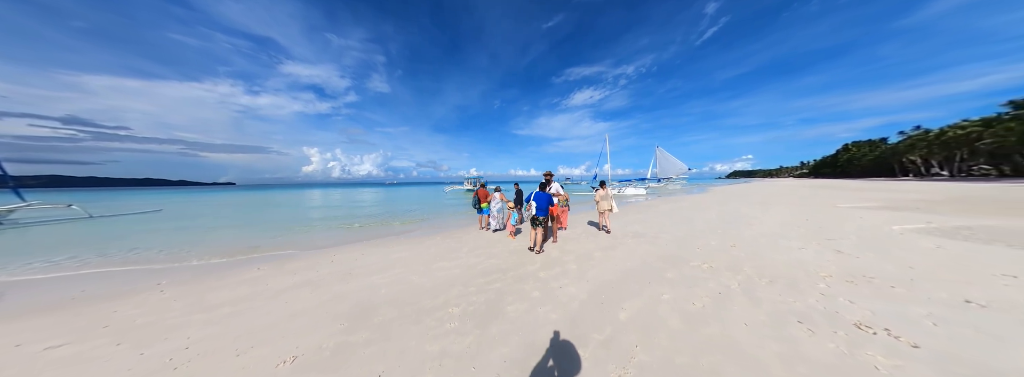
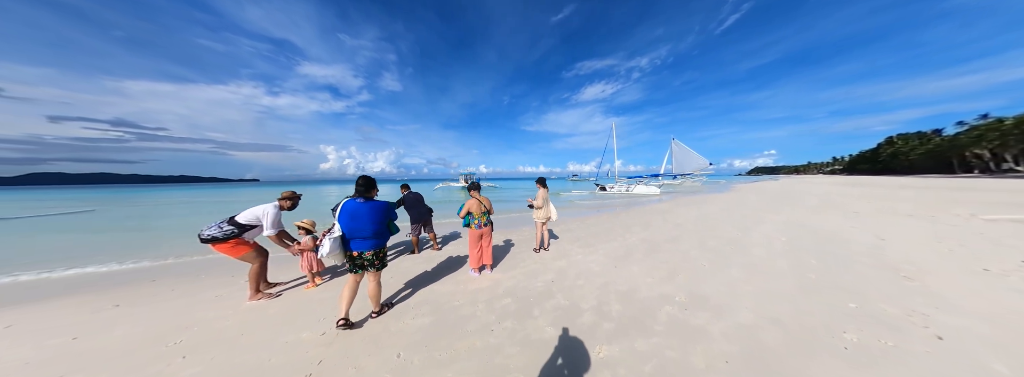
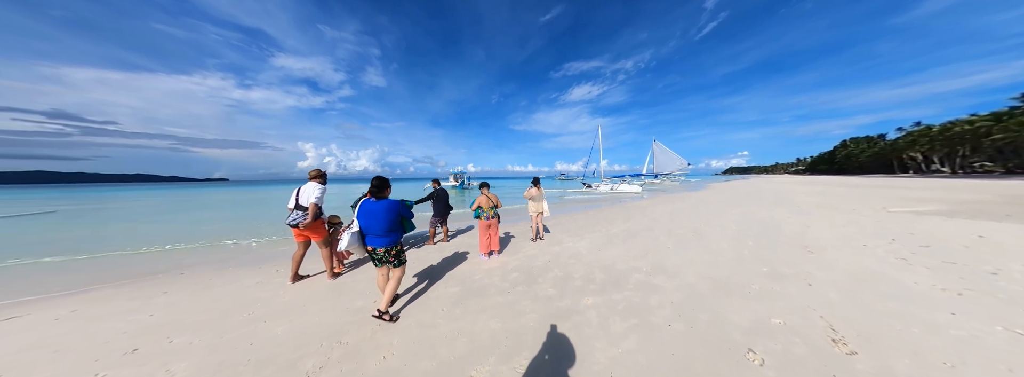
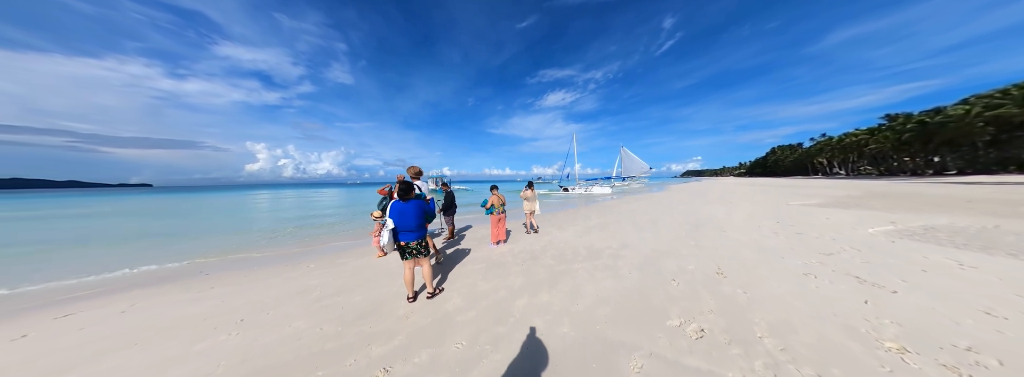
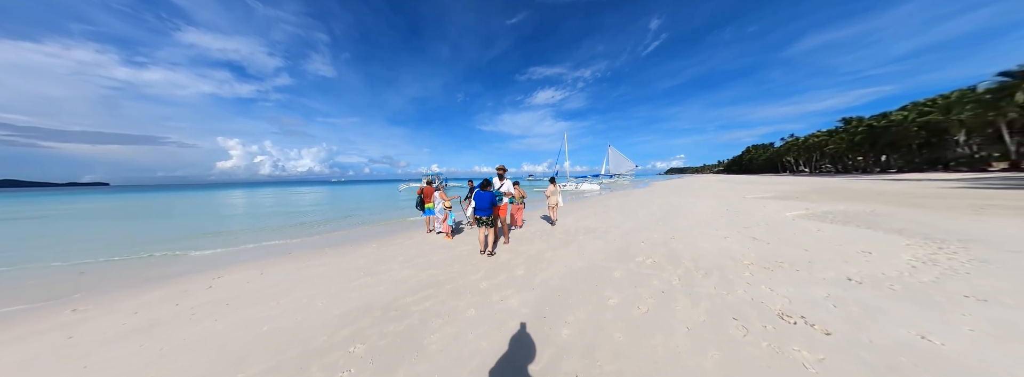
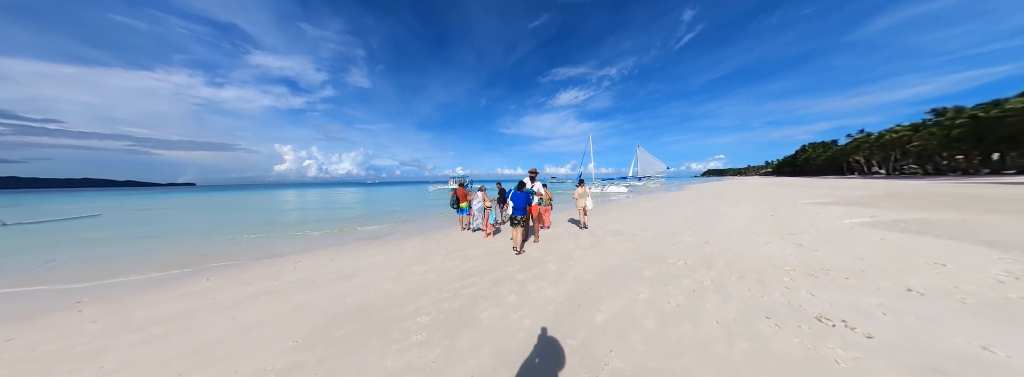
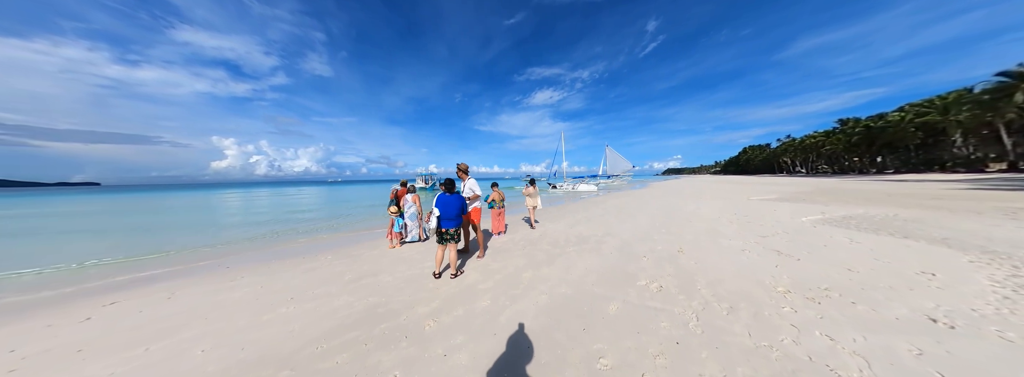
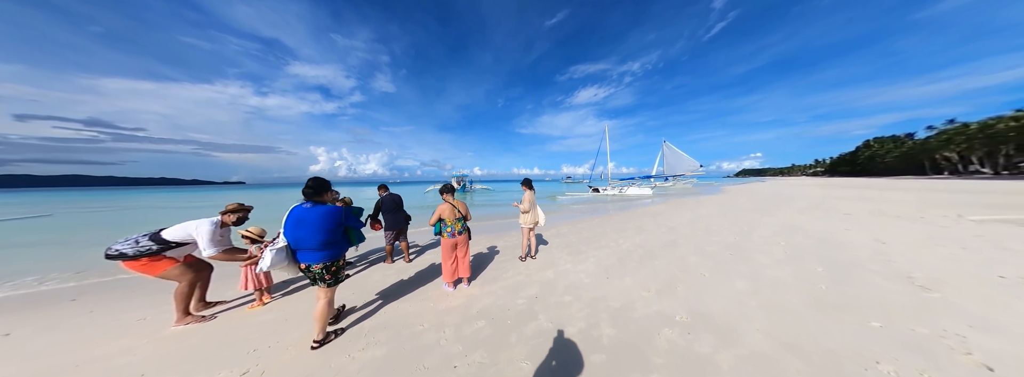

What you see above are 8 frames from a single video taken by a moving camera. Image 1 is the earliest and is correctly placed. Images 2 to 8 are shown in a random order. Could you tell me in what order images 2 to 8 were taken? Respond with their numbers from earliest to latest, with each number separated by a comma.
6, 5, 7, 4, 3, 2, 8
